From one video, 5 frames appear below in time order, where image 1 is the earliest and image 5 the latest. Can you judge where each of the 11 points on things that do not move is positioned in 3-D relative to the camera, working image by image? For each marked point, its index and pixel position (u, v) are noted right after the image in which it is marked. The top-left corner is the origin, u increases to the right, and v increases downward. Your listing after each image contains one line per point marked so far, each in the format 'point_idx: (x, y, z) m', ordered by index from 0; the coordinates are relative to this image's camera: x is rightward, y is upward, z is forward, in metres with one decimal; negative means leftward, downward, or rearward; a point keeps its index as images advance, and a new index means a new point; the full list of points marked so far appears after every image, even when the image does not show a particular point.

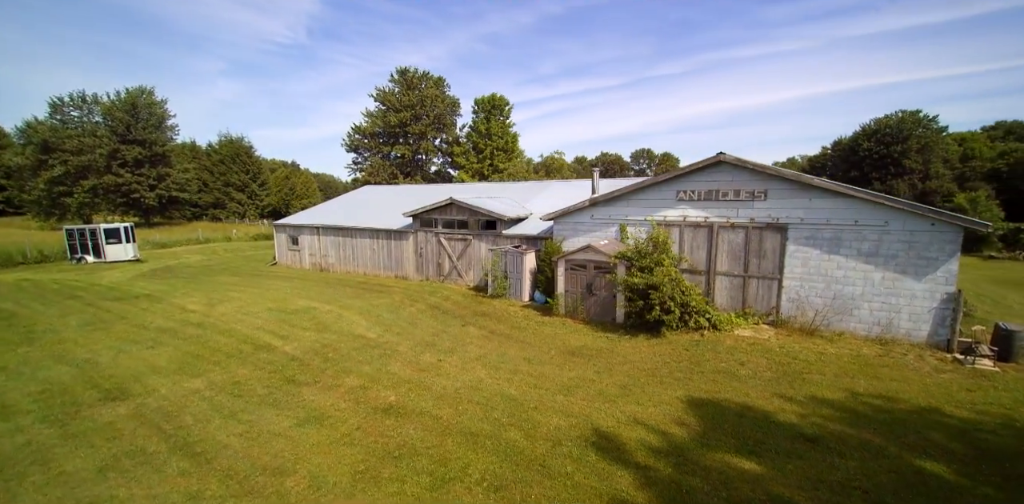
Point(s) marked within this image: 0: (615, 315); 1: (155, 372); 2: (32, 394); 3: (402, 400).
0: (+2.9, -1.8, +12.3) m
1: (-7.5, -2.5, +9.3) m
2: (-9.0, -2.7, +8.3) m
3: (-2.0, -2.7, +8.0) m
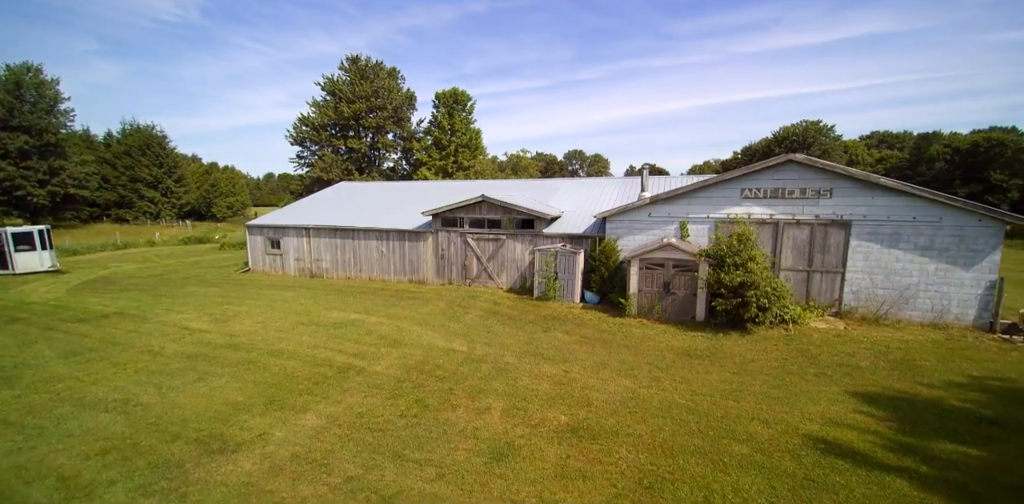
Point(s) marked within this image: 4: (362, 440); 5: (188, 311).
0: (+5.1, -1.7, +12.2) m
1: (-4.6, -2.7, +7.5) m
2: (-5.9, -2.9, +6.2) m
3: (+1.1, -2.7, +7.2) m
4: (-2.2, -2.8, +6.6) m
5: (-10.4, -1.9, +14.1) m
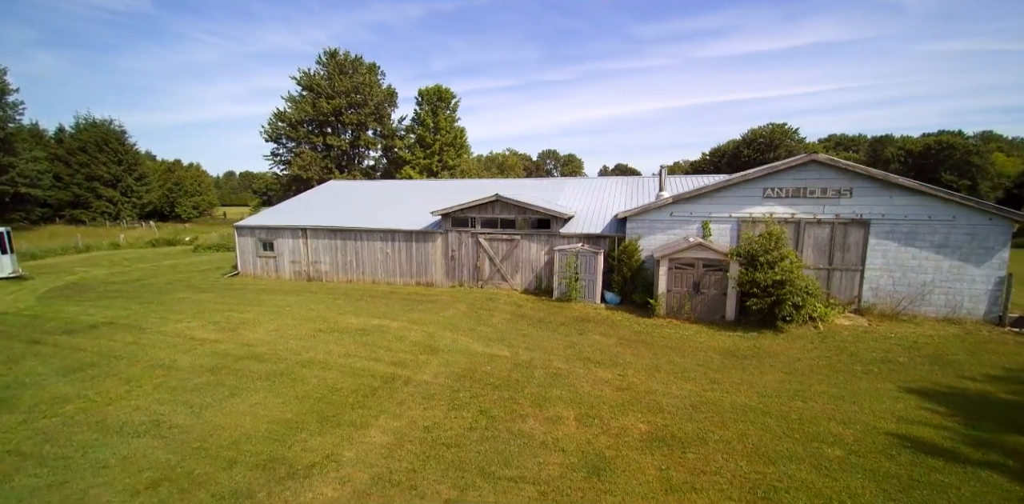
0: (+5.9, -1.7, +12.3) m
1: (-3.4, -2.7, +6.8) m
2: (-4.6, -2.9, +5.5) m
3: (+2.3, -2.7, +7.0) m
4: (-1.0, -2.9, +6.1) m
5: (-9.6, -2.0, +13.1) m
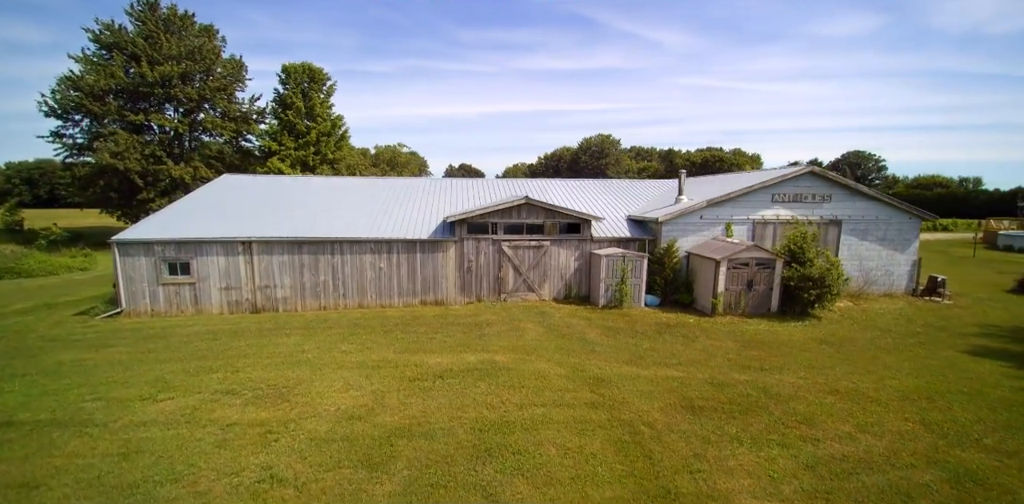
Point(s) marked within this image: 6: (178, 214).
0: (+8.0, -1.6, +13.7) m
1: (+1.6, -3.1, +5.0) m
2: (+1.1, -3.3, +3.3) m
3: (+6.8, -2.8, +7.4) m
4: (+4.2, -3.1, +5.3) m
5: (-6.6, -2.7, +8.3) m
6: (-11.3, +1.3, +15.0) m
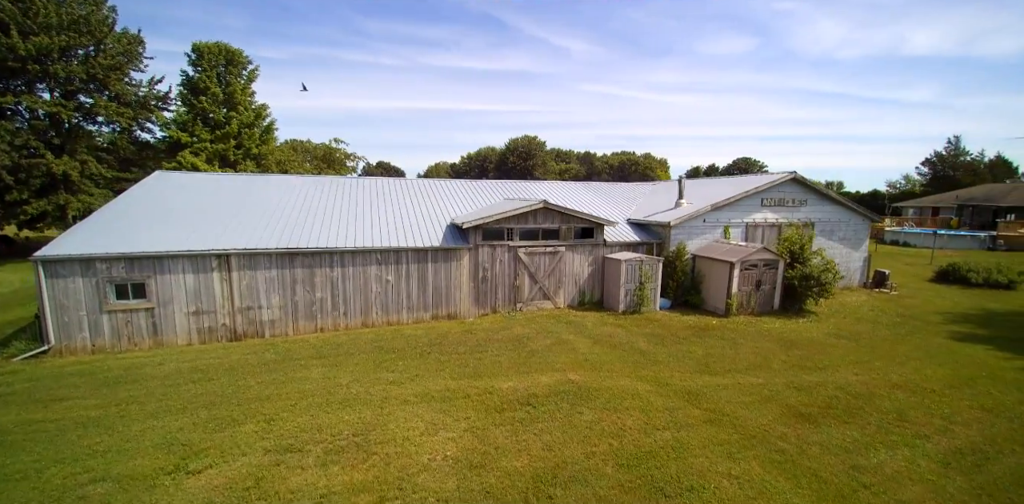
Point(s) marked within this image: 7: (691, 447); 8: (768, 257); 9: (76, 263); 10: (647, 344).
0: (+8.6, -1.7, +14.5) m
1: (+4.1, -3.2, +4.7) m
2: (+3.9, -3.5, +3.0) m
3: (+8.7, -2.9, +8.1) m
4: (+6.5, -3.2, +5.5) m
5: (-4.6, -3.0, +6.3) m
6: (-10.6, +0.8, +12.0) m
7: (+2.6, -3.0, +6.6) m
8: (+8.1, -0.2, +14.1) m
9: (-10.2, -0.3, +10.4) m
10: (+3.4, -2.3, +11.2) m
